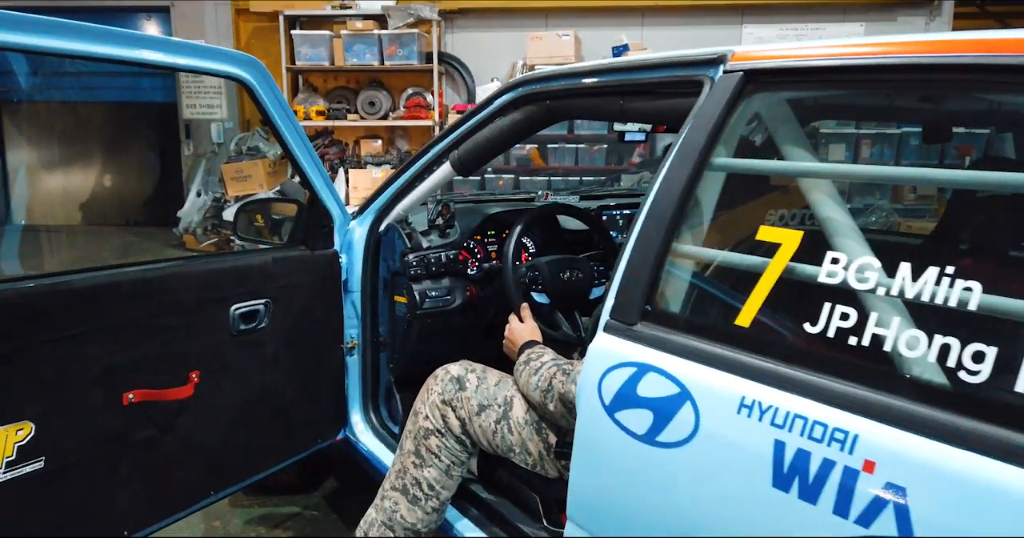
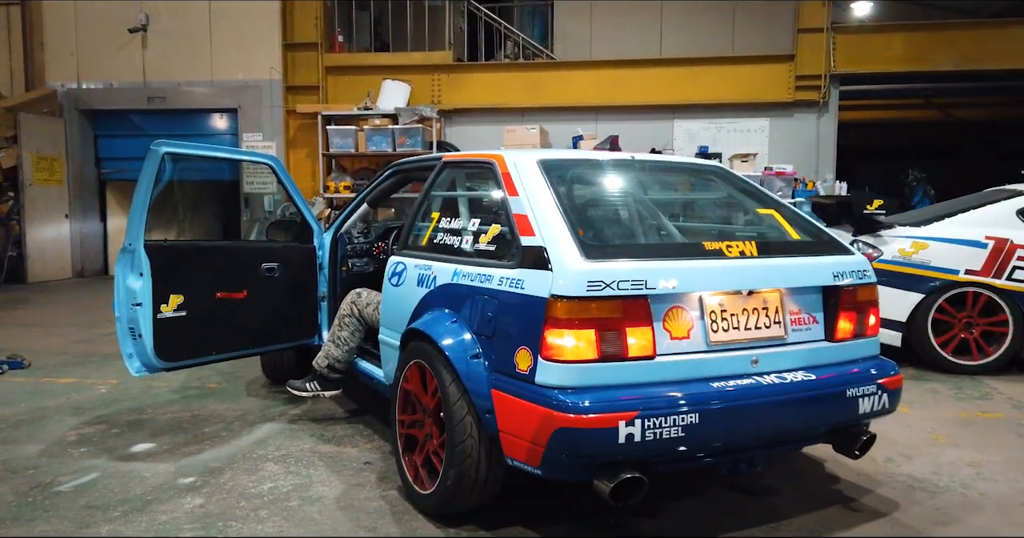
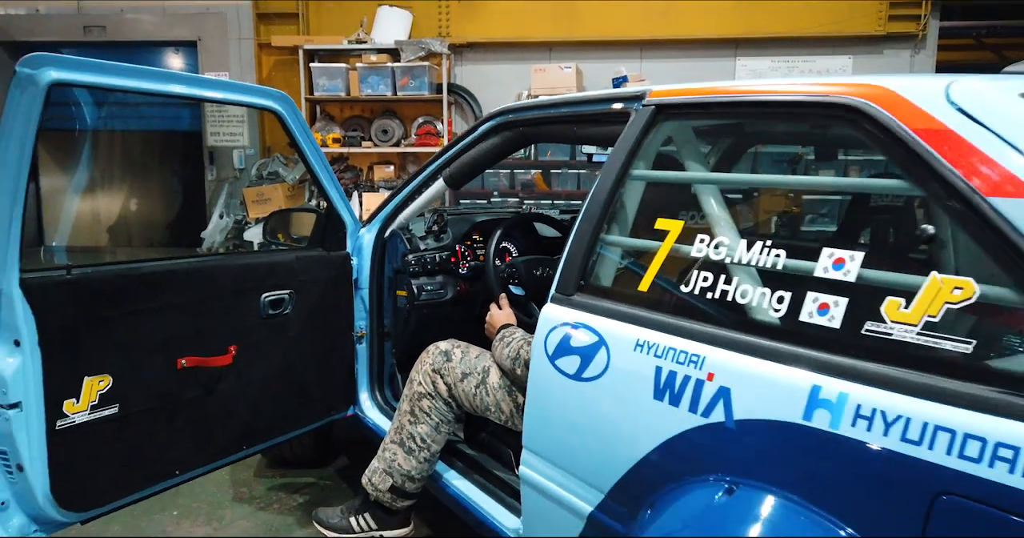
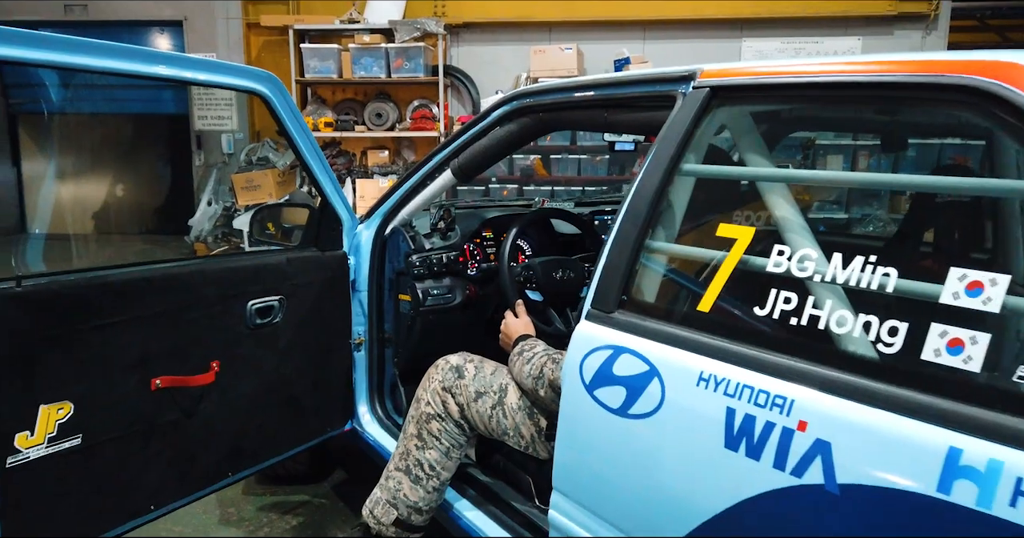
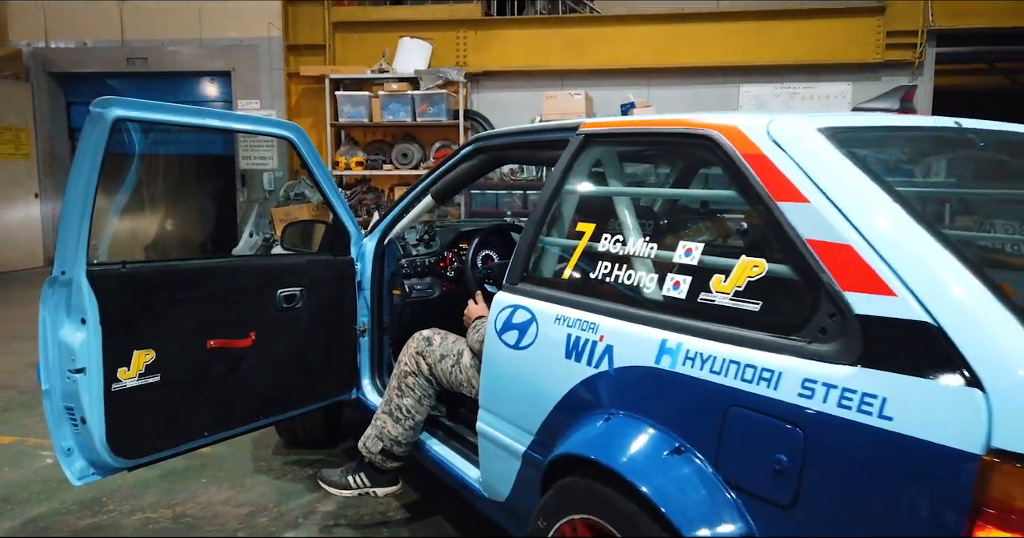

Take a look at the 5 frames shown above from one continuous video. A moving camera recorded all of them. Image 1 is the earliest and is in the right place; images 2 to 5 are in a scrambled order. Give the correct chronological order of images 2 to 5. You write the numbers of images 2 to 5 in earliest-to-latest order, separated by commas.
4, 3, 5, 2
